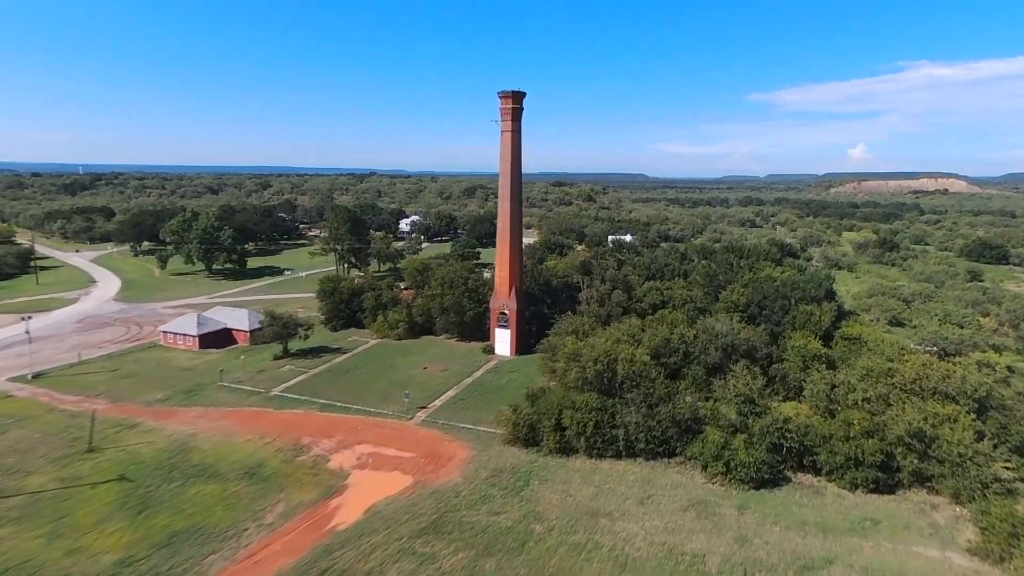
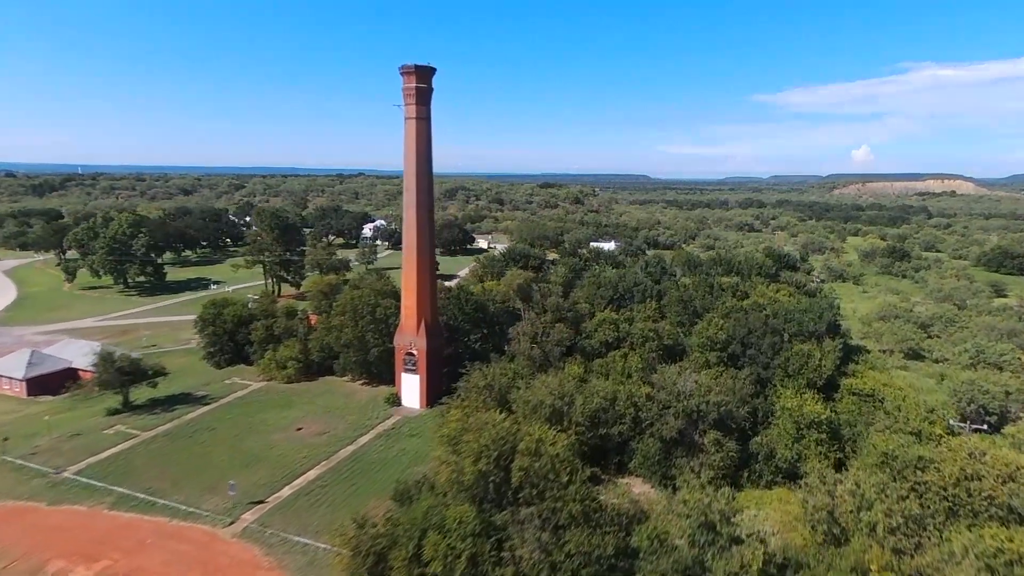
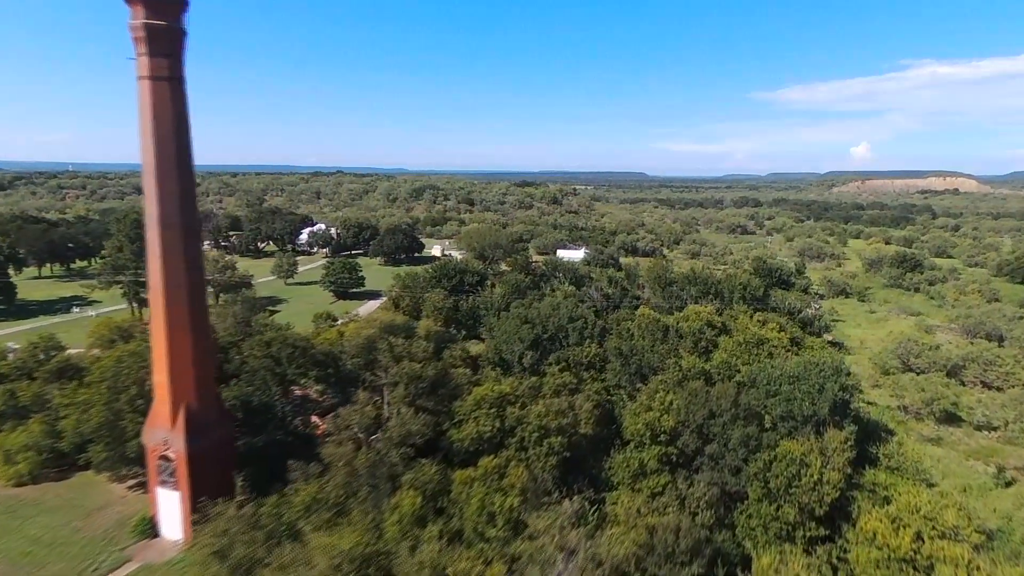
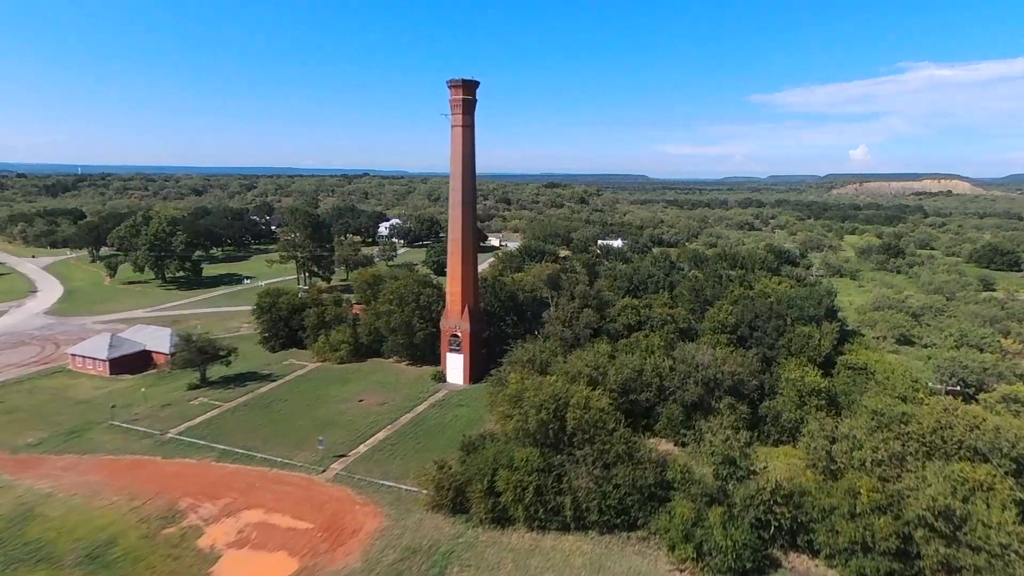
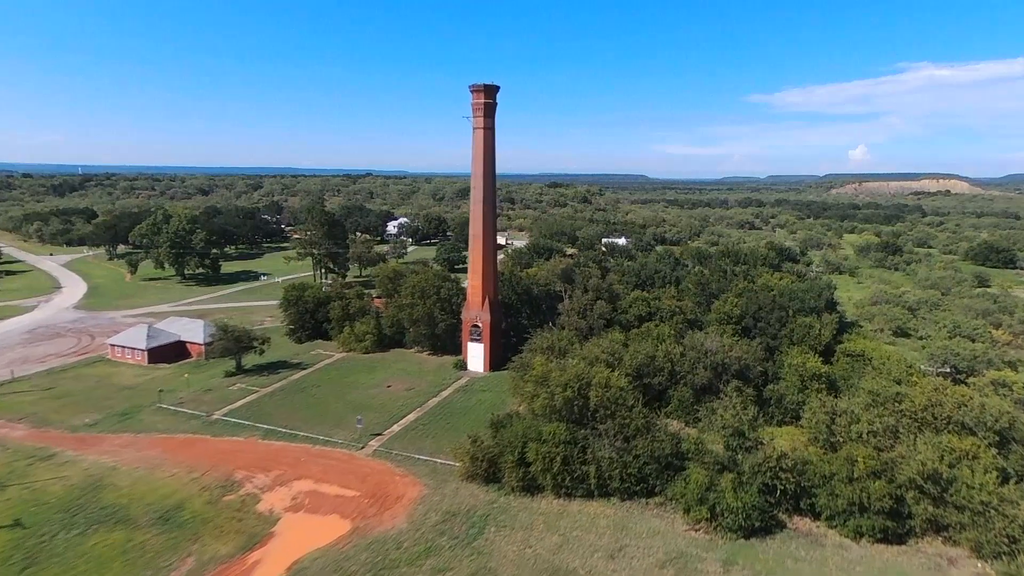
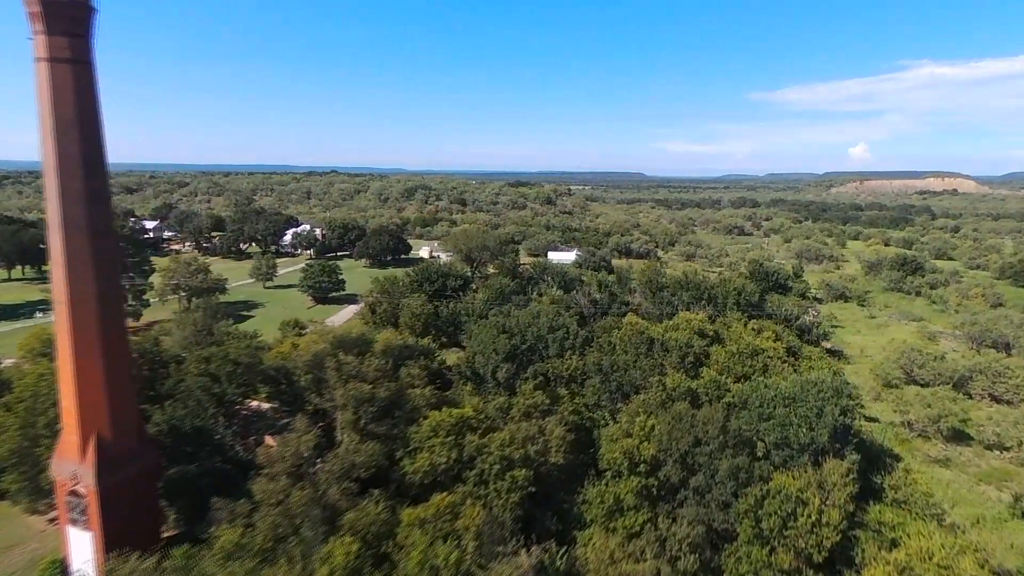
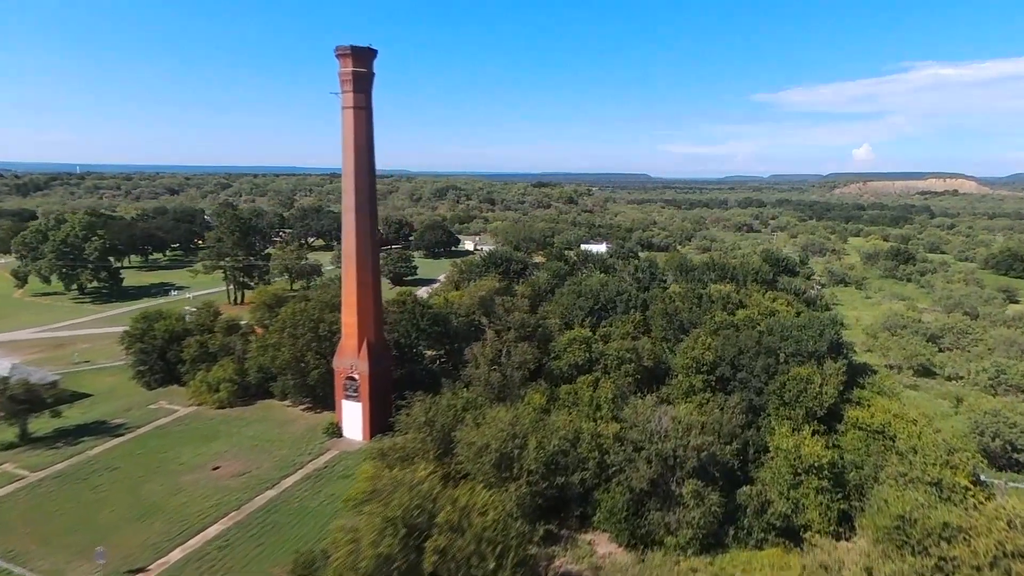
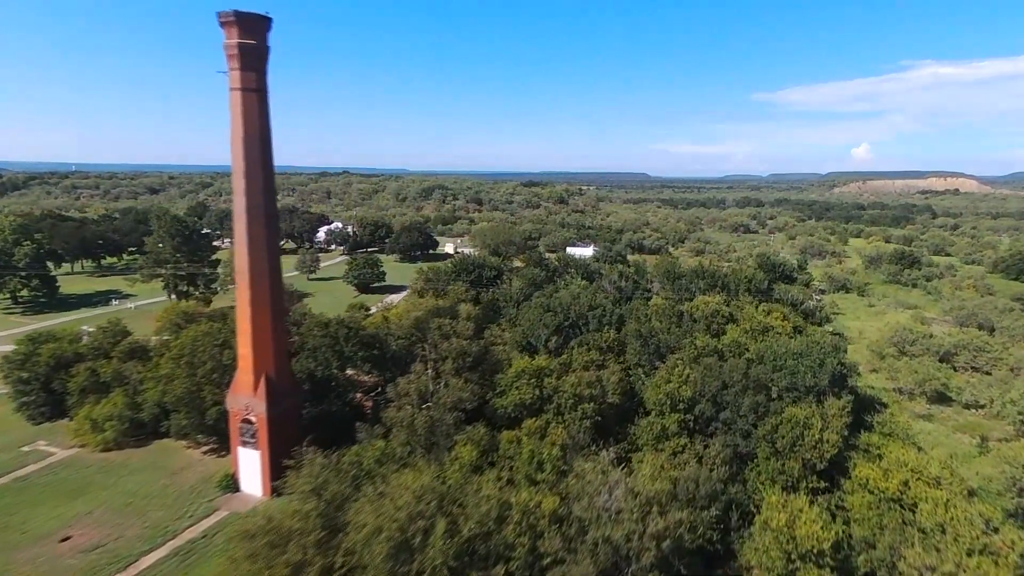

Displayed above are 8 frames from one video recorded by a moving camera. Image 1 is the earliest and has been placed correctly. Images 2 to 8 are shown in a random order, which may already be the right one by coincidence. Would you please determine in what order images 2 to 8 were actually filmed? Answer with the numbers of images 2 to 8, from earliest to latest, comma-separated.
5, 4, 2, 7, 8, 3, 6
